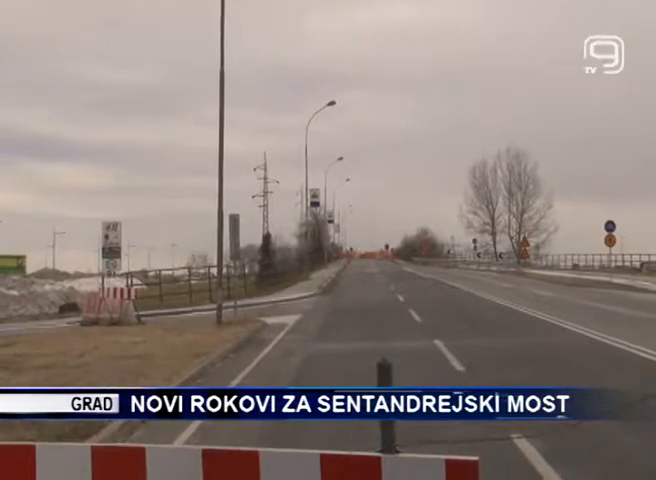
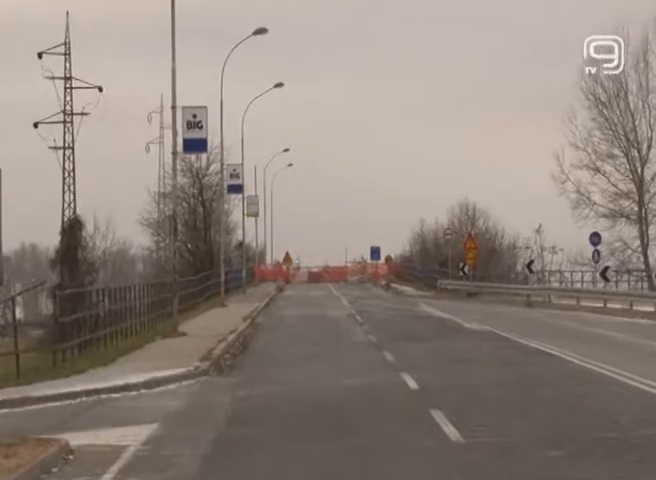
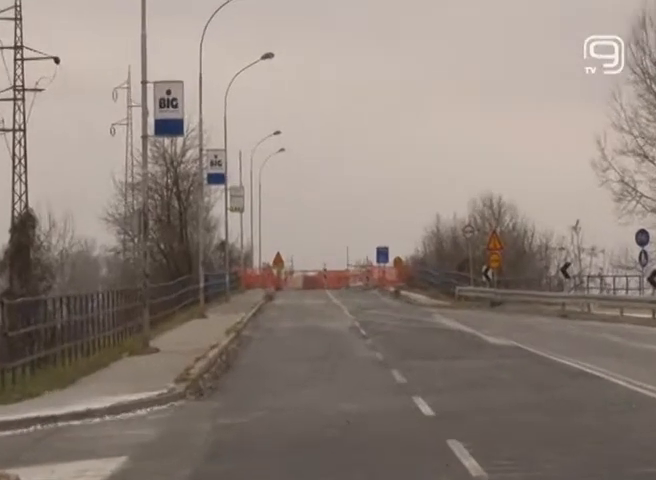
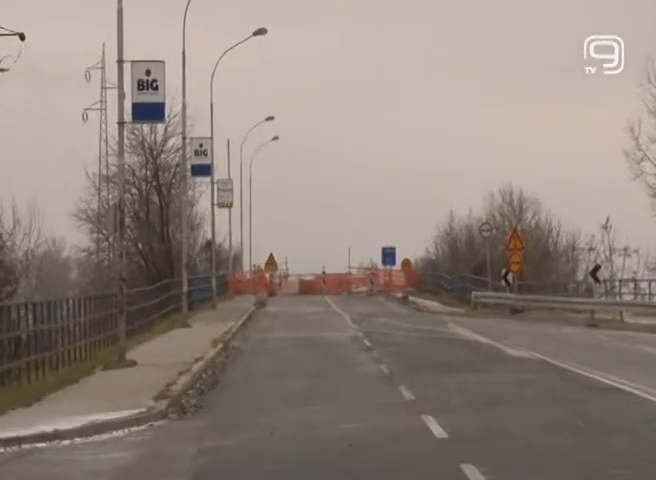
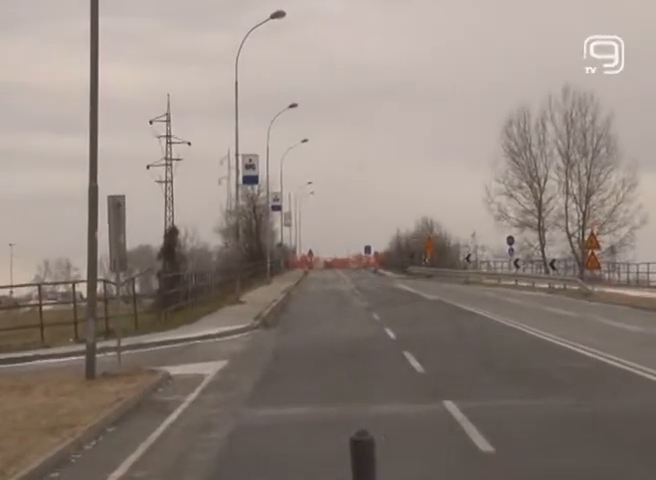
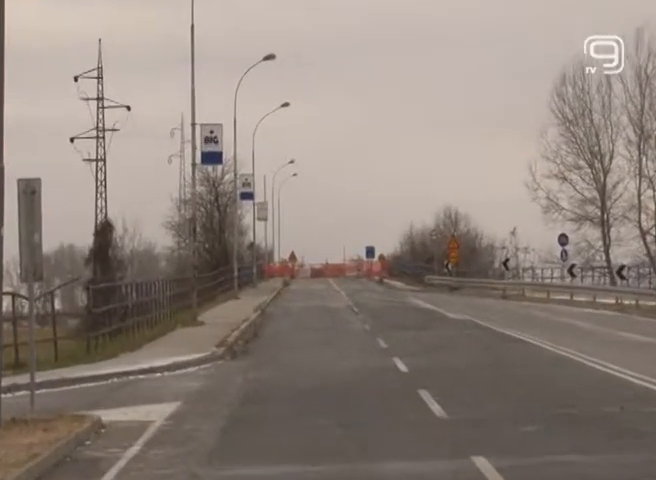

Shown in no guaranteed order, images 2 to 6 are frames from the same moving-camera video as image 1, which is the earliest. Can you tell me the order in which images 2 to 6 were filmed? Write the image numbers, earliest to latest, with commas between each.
5, 6, 2, 3, 4
